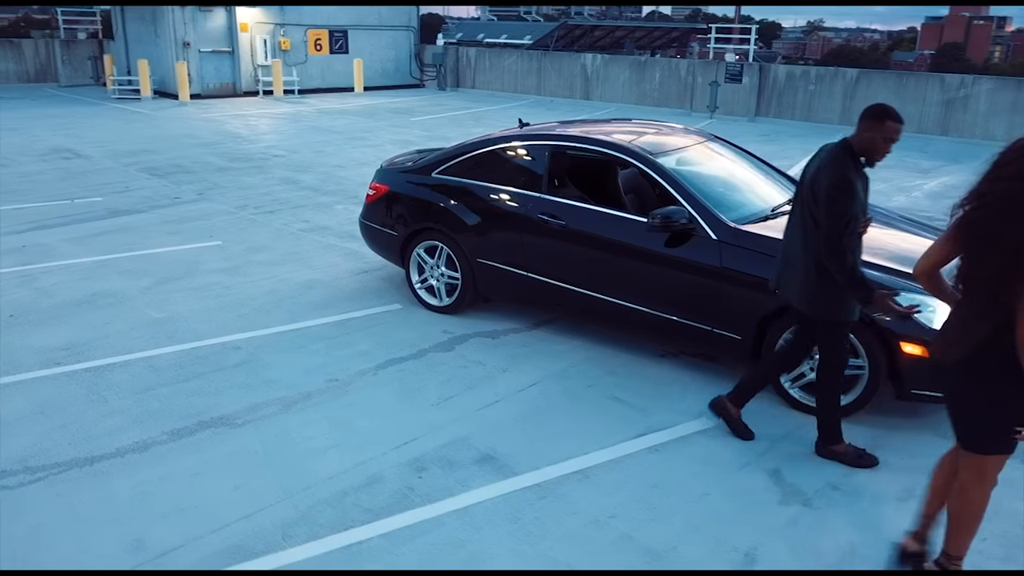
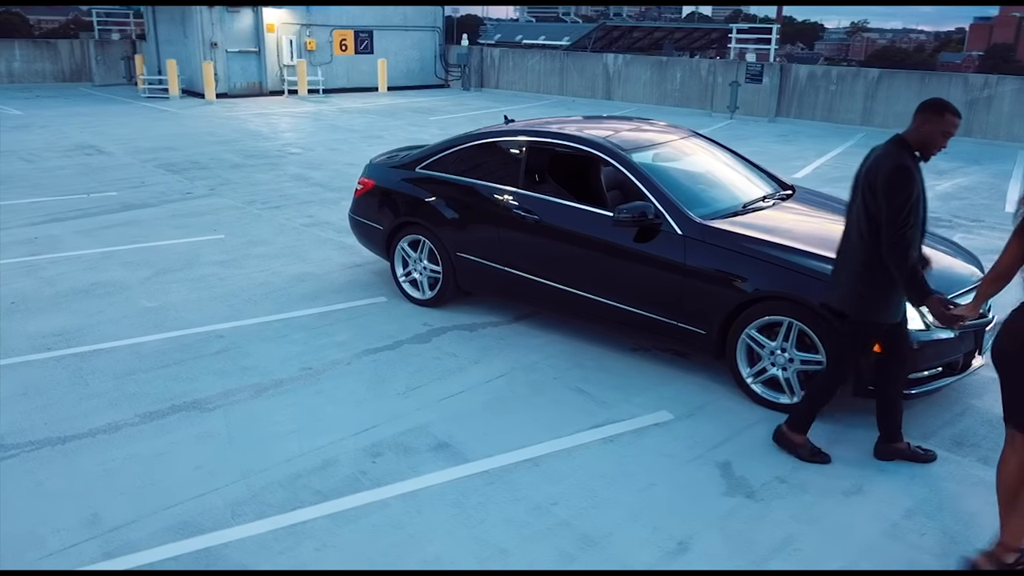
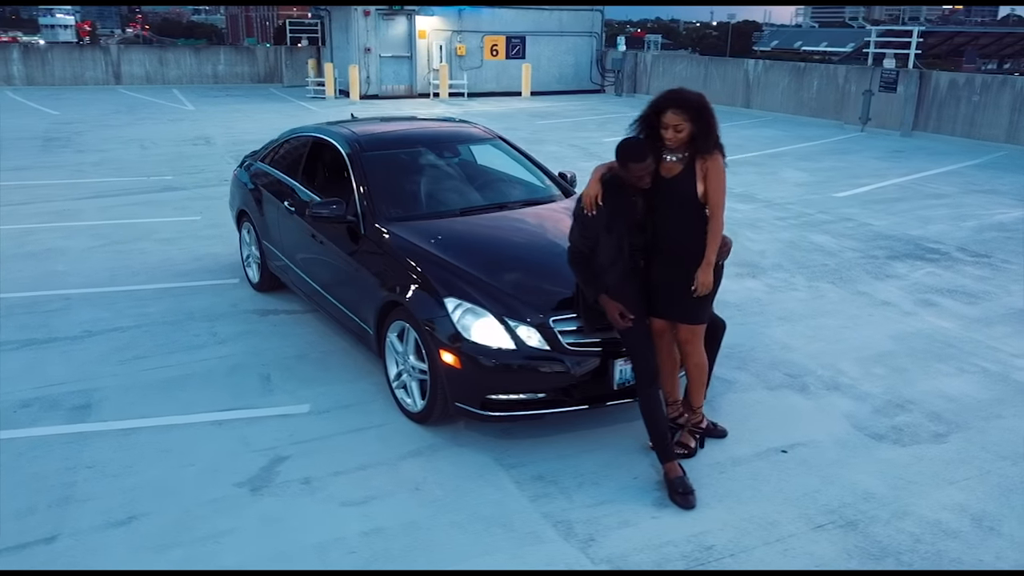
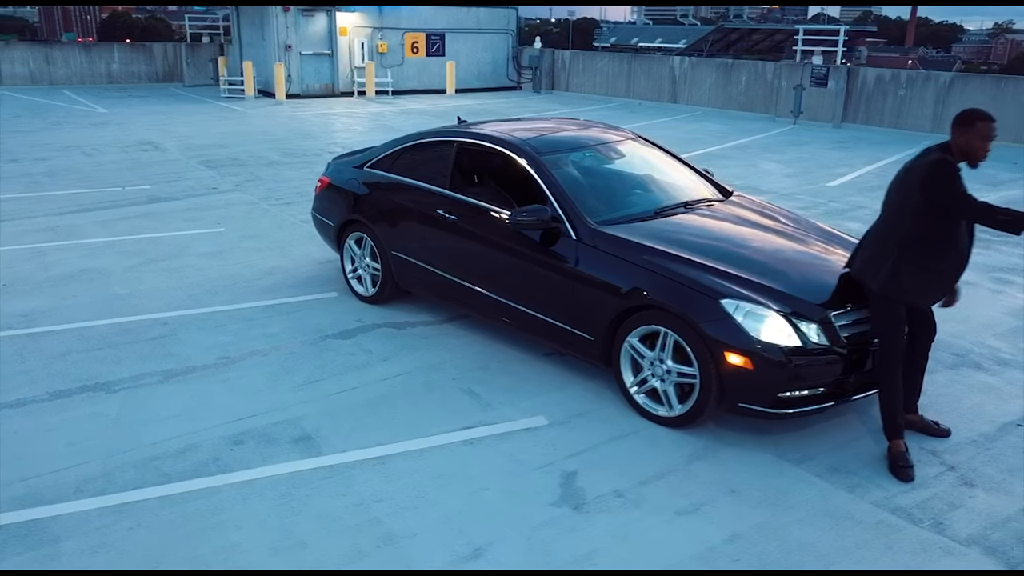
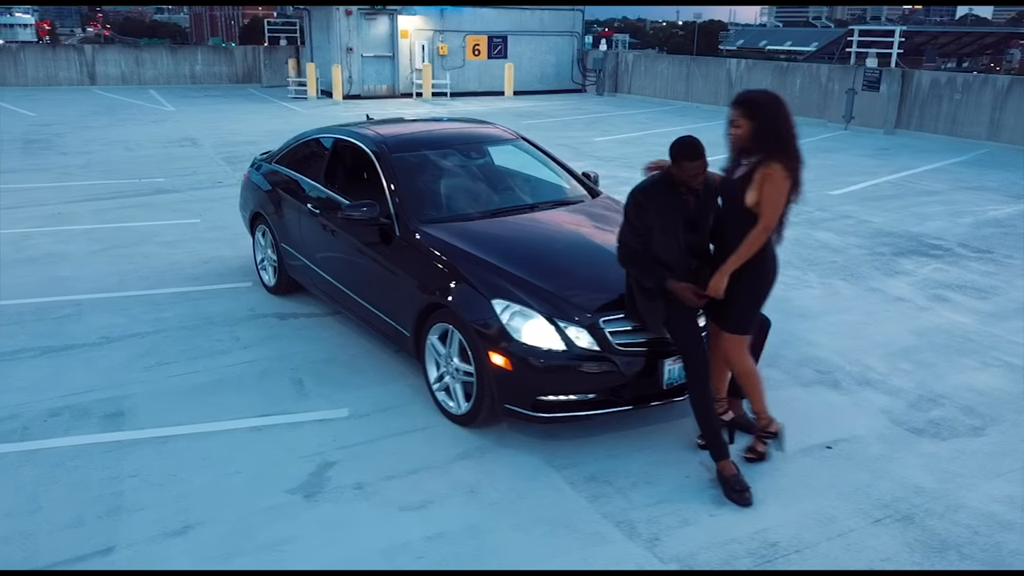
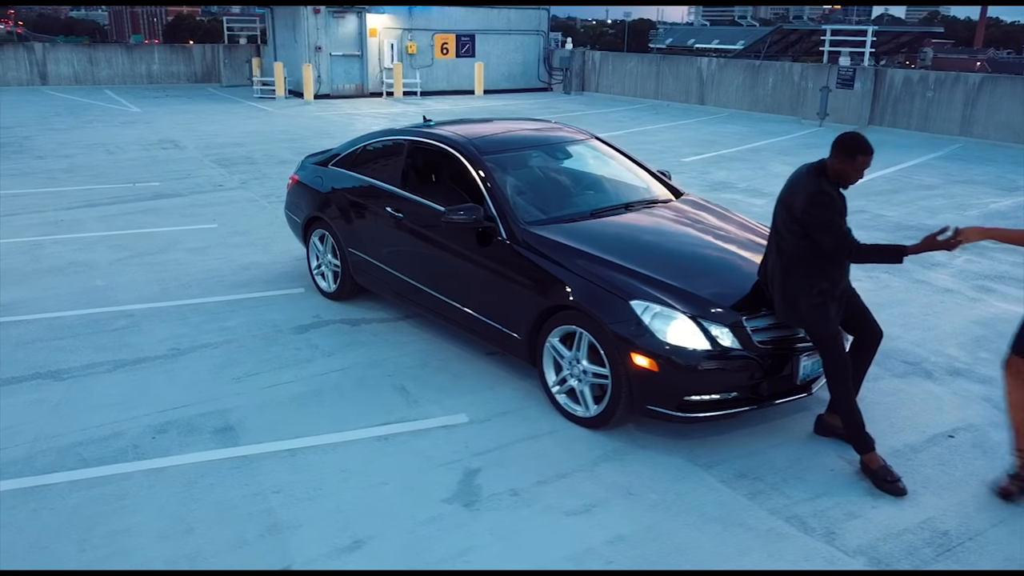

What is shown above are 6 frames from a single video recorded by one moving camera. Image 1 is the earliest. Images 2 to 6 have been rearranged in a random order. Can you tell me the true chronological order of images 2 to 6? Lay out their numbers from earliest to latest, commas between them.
2, 4, 6, 5, 3
